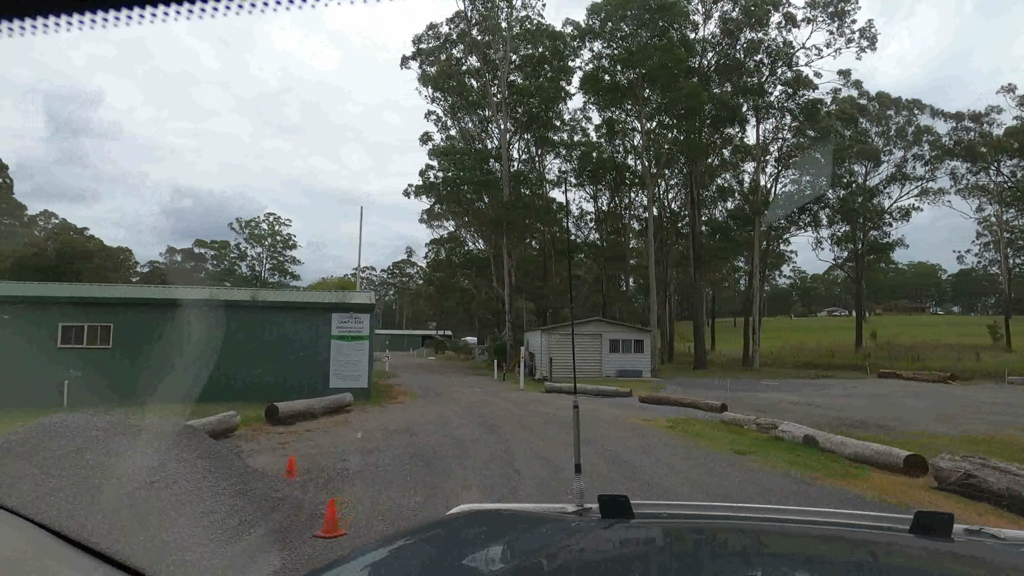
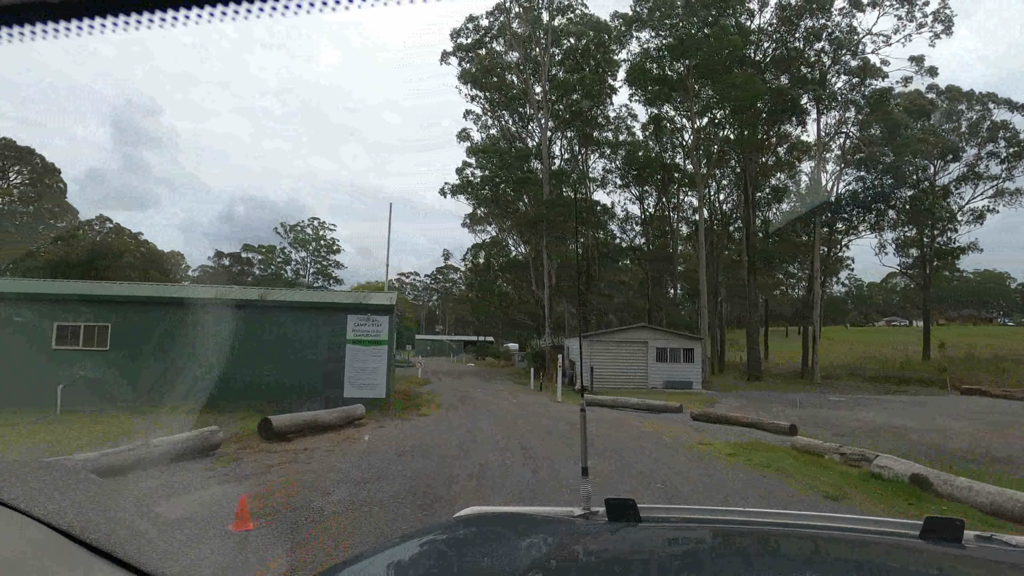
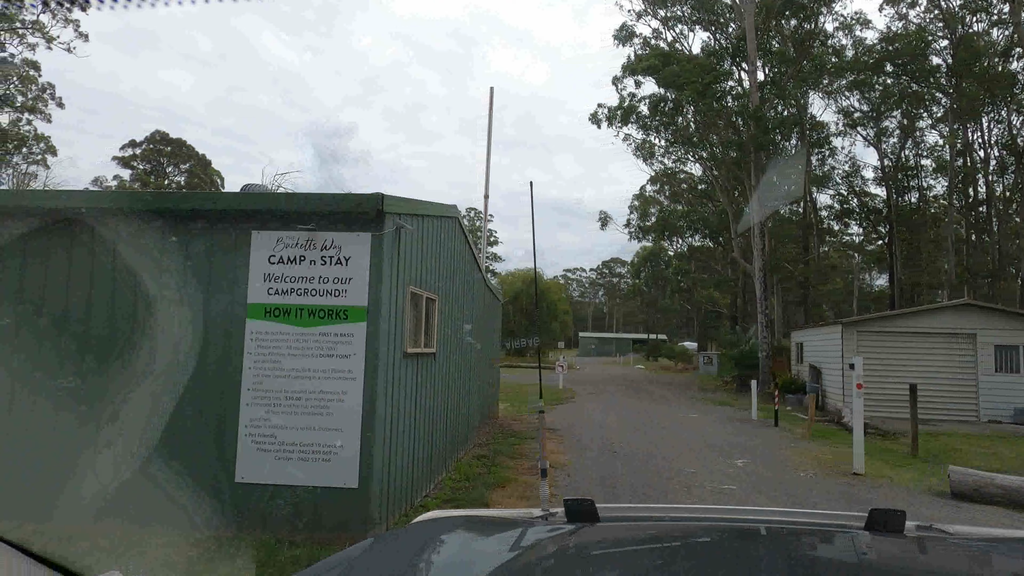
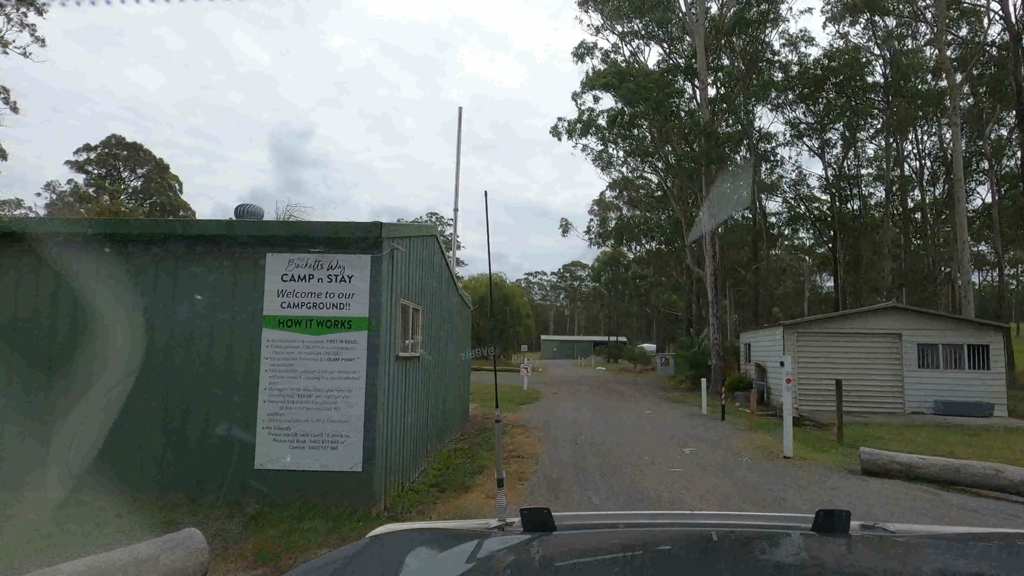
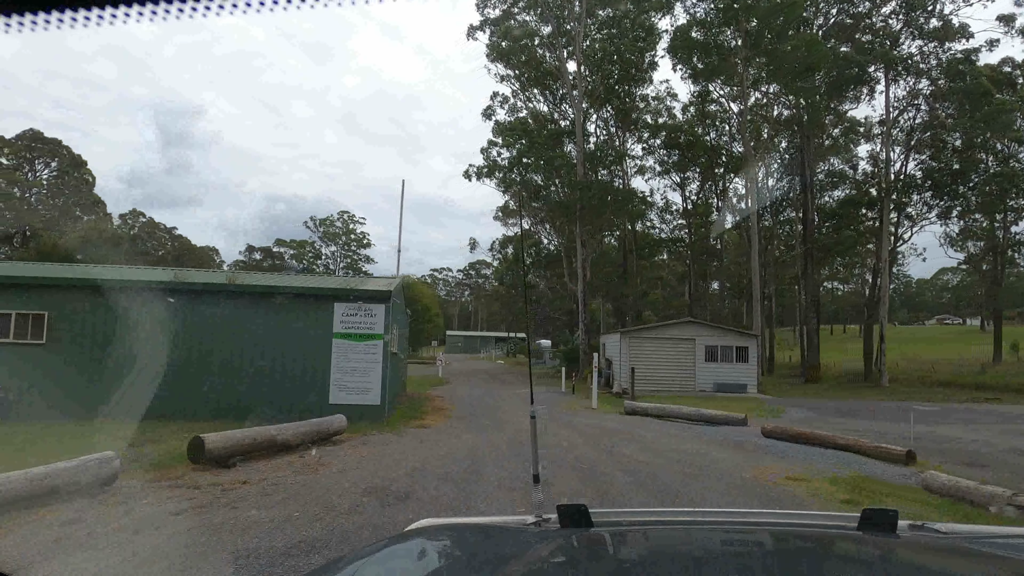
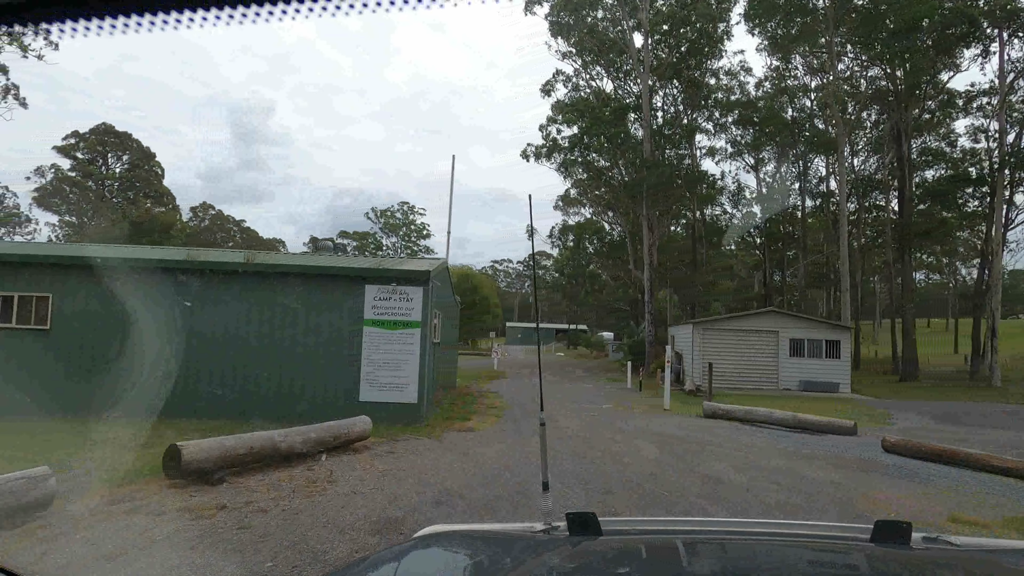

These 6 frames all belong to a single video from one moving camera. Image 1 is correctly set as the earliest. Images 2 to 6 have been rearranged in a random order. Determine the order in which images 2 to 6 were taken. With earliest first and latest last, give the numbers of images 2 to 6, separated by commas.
2, 5, 6, 4, 3
